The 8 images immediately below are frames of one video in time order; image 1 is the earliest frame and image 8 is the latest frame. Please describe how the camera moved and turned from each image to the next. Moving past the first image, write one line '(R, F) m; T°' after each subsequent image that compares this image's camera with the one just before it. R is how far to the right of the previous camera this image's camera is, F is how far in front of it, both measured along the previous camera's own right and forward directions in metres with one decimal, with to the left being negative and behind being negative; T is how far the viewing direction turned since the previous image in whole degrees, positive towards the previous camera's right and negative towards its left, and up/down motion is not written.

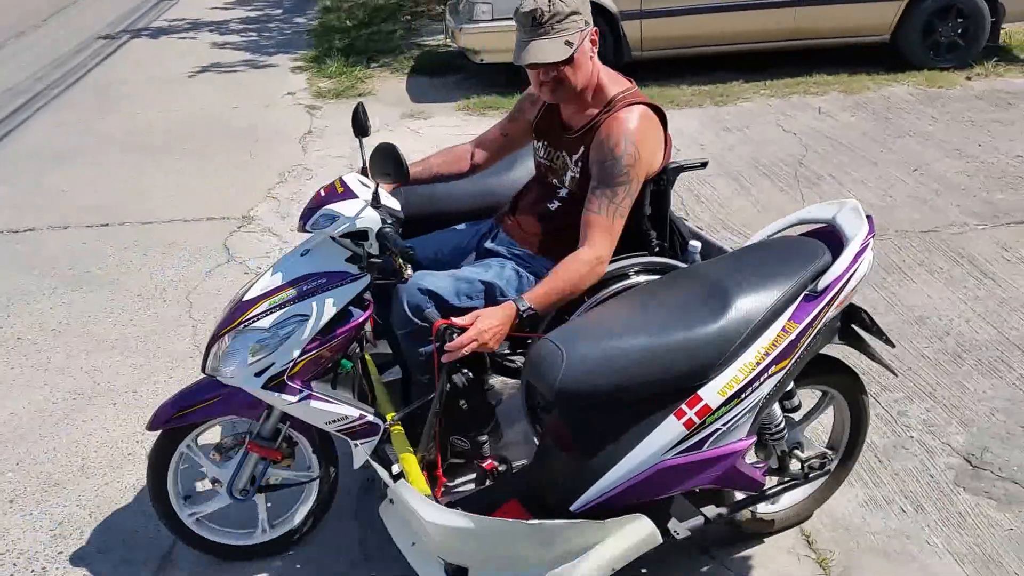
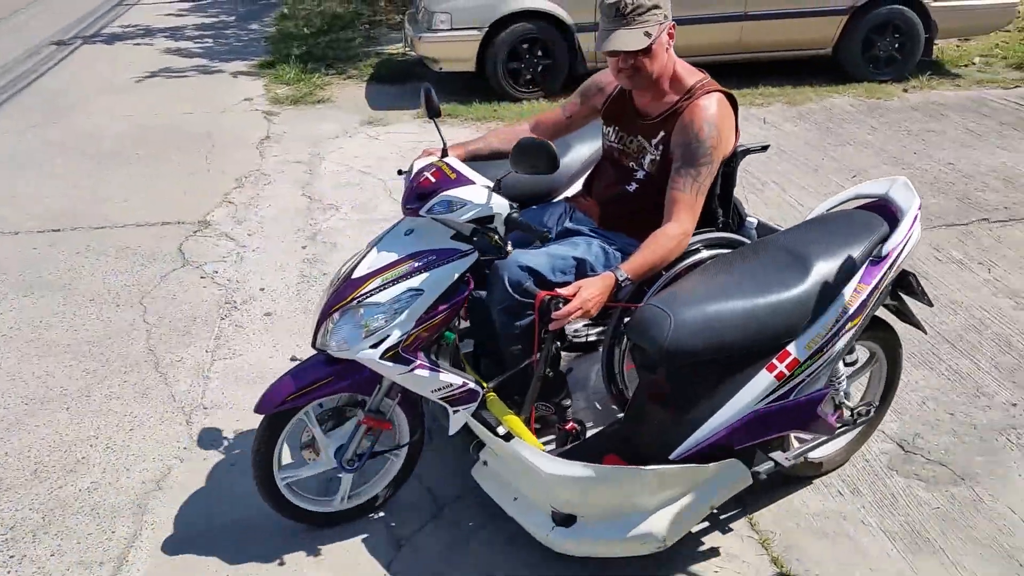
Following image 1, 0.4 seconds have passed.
(0.0, -0.1) m; +3°
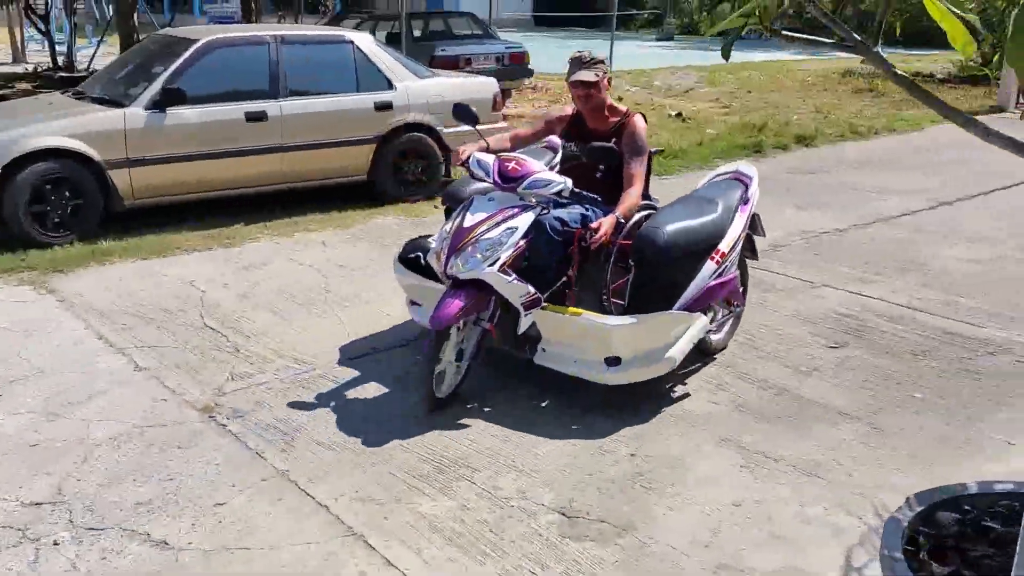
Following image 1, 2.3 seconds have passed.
(-0.4, +0.3) m; +29°
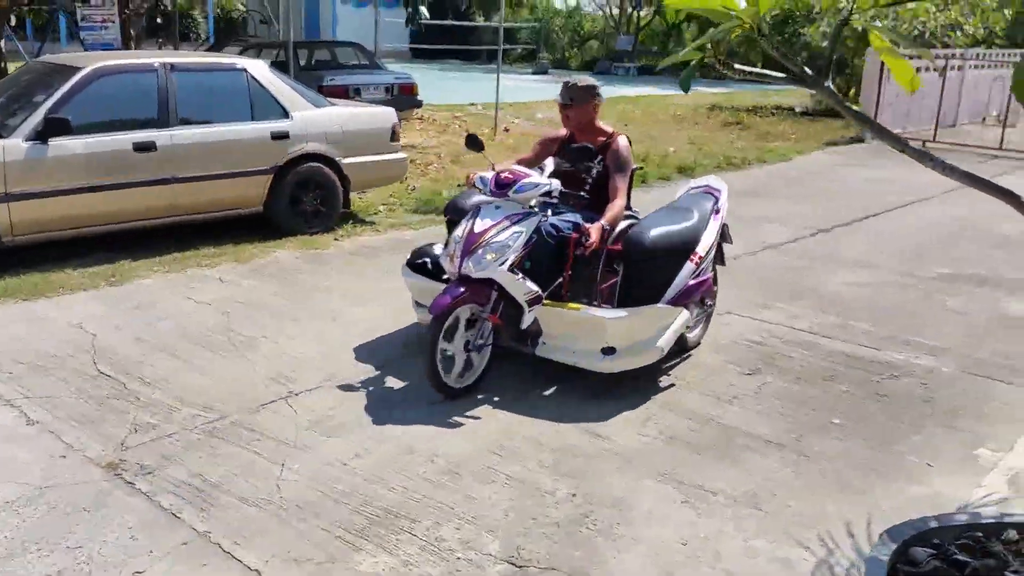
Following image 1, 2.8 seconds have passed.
(-0.2, +0.2) m; +7°
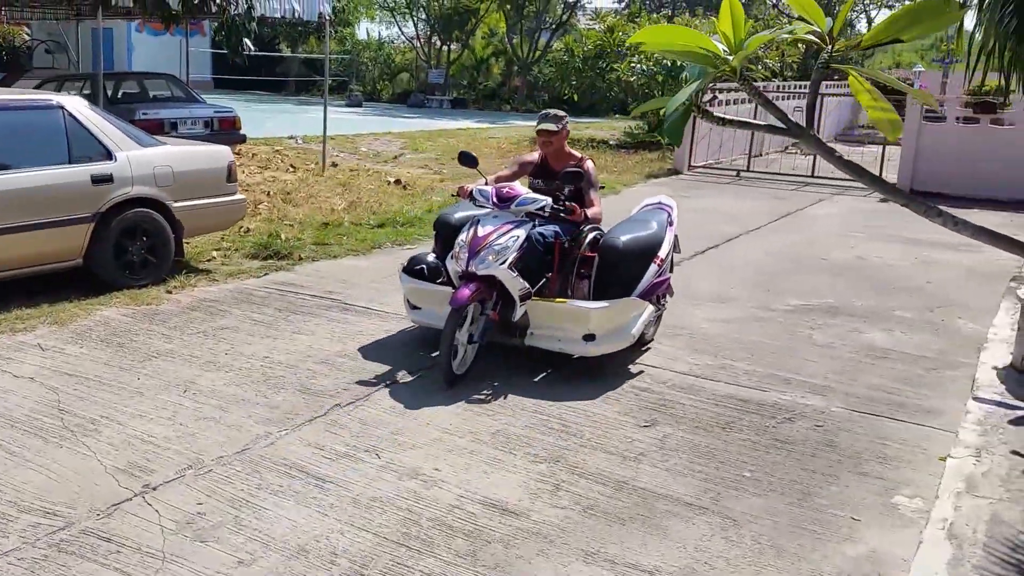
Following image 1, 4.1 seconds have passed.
(-0.3, +0.5) m; +11°
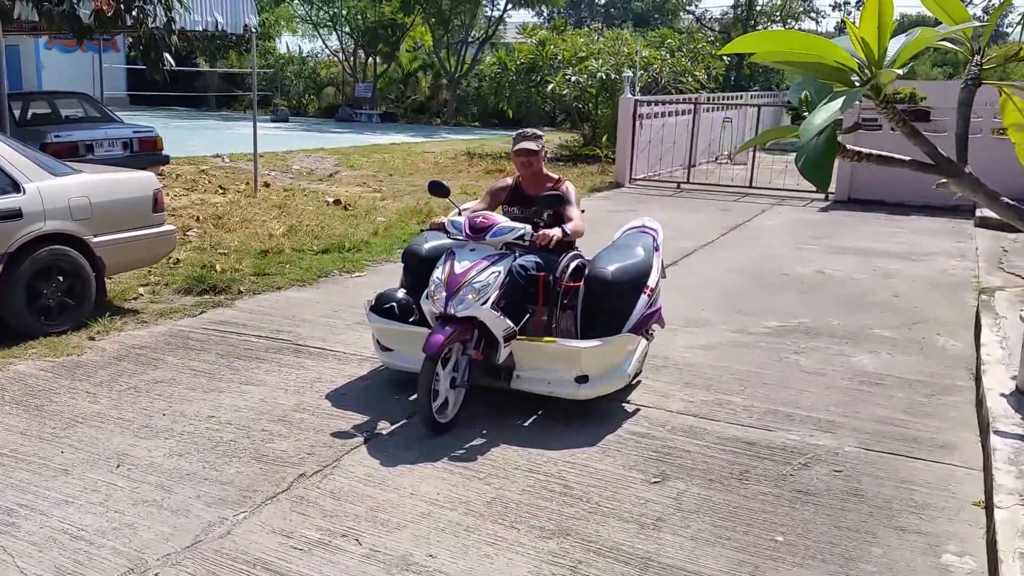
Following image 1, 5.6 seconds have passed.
(-0.2, +0.6) m; +4°
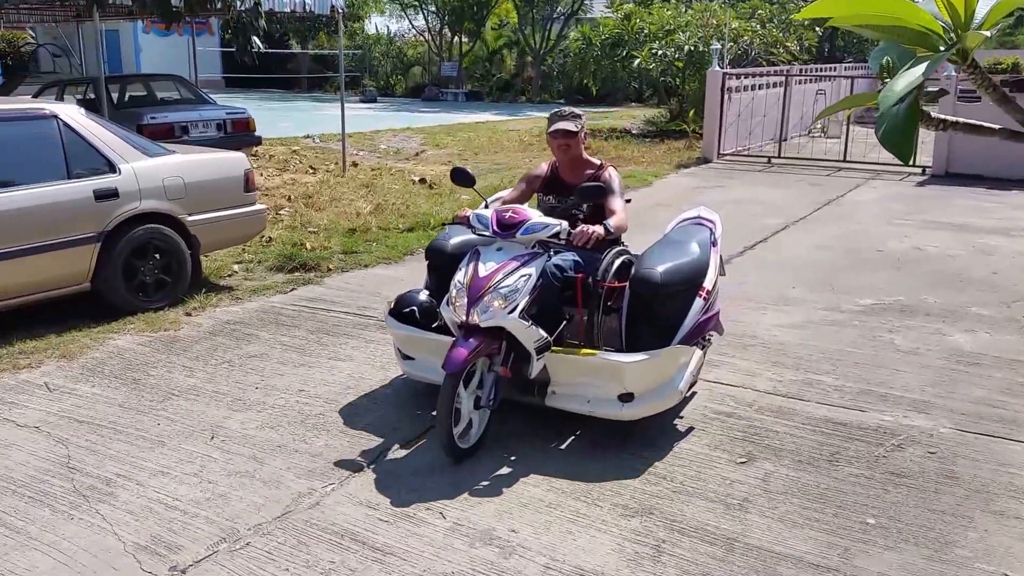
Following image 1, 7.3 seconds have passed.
(0.0, 0.0) m; -5°
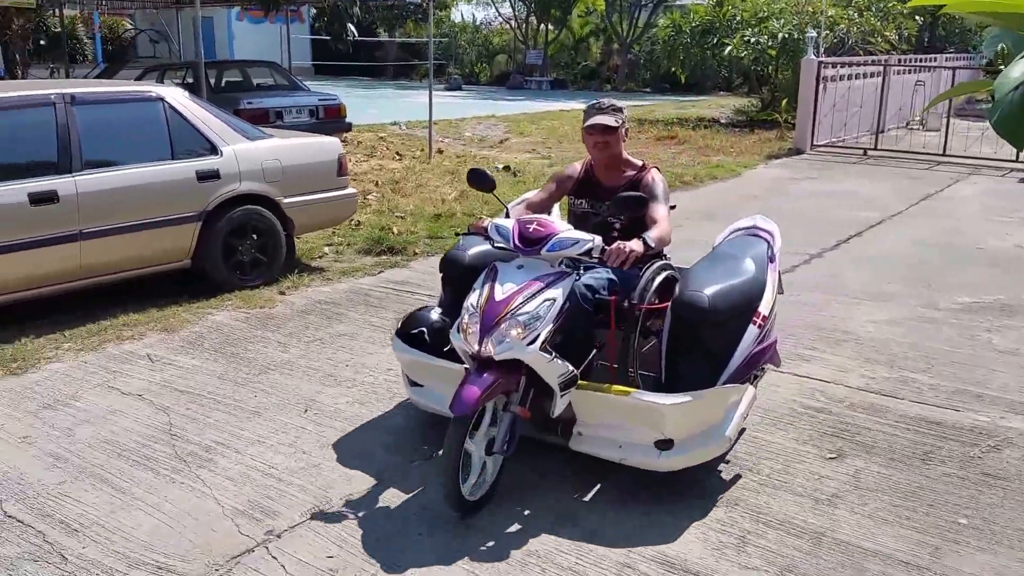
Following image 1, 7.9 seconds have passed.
(0.0, 0.0) m; -5°
